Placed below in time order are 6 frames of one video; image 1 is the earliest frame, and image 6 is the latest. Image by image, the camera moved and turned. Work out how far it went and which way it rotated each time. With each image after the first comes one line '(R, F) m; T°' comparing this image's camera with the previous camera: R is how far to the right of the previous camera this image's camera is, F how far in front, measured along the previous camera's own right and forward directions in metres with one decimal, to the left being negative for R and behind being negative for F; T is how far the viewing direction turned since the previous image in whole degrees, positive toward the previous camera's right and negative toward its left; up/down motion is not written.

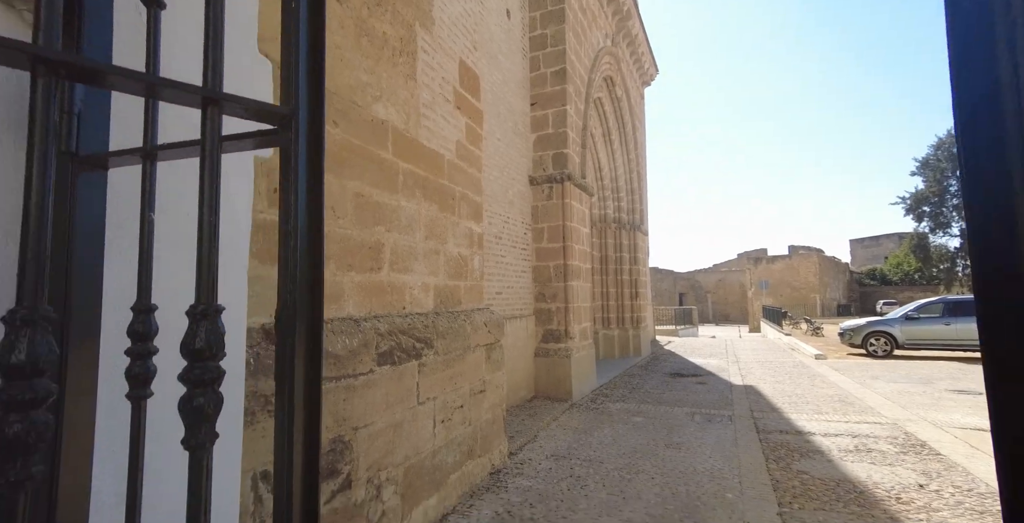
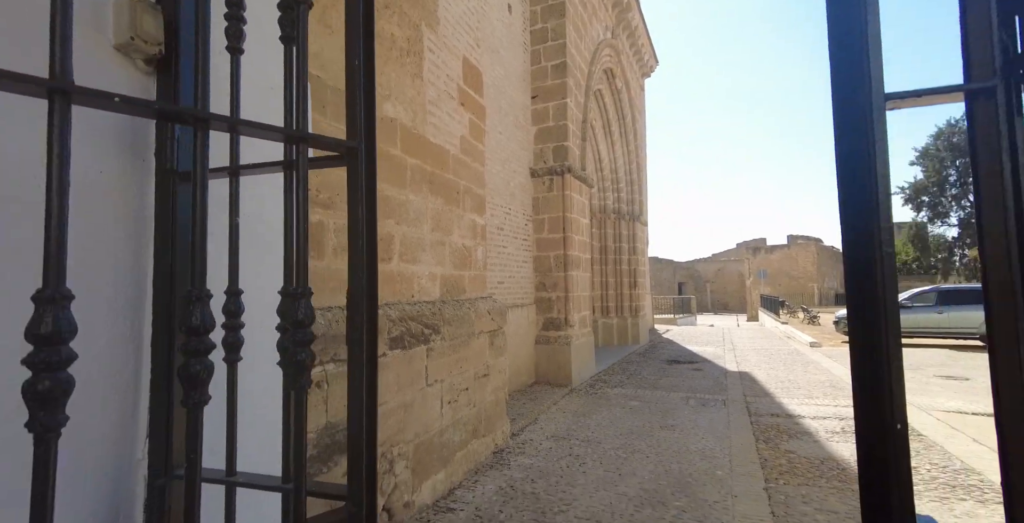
(0.0, -0.2) m; 0°
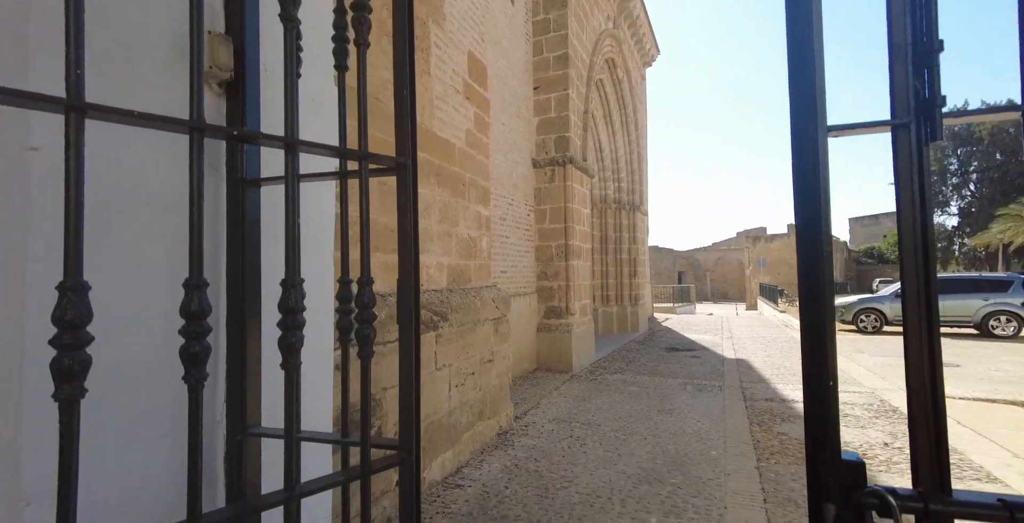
(0.0, -0.2) m; 0°
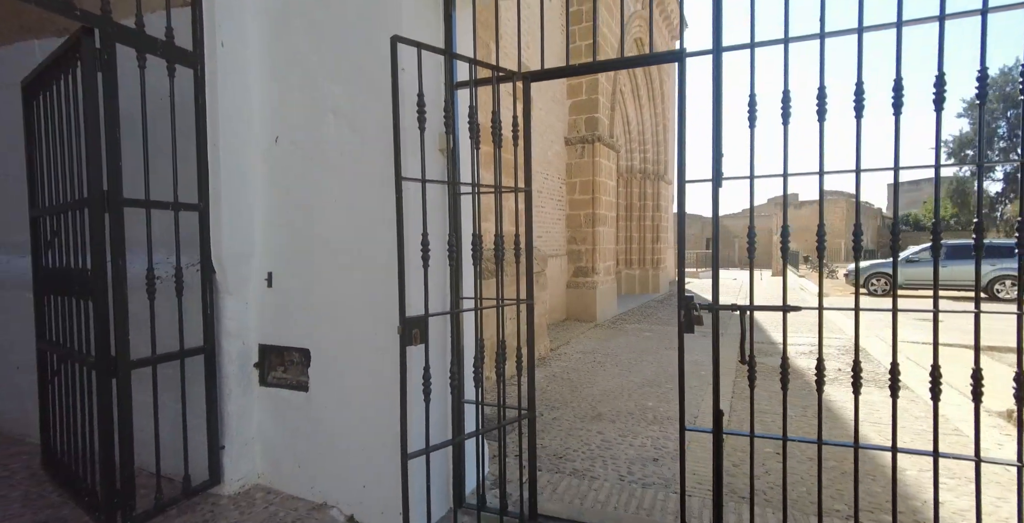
(-0.1, -1.4) m; -3°
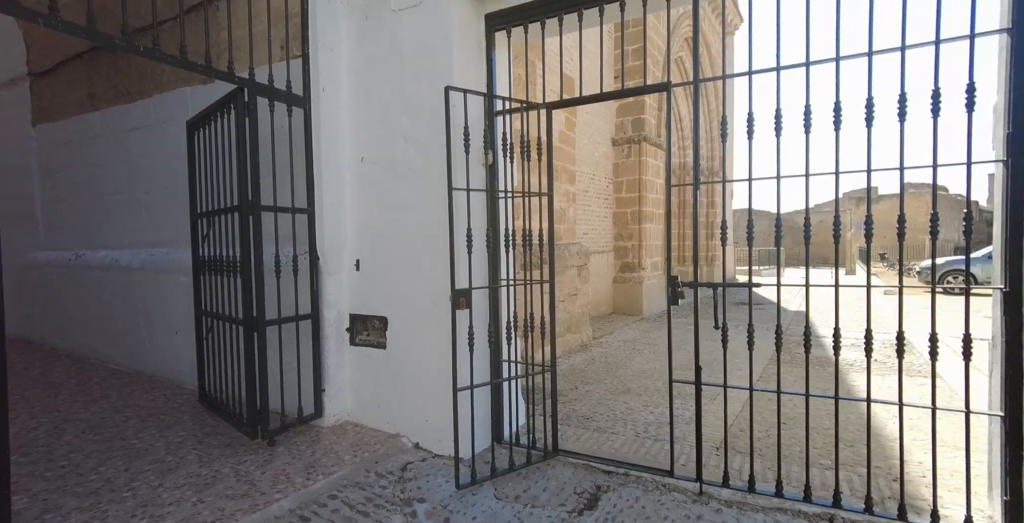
(+0.2, -0.6) m; -6°
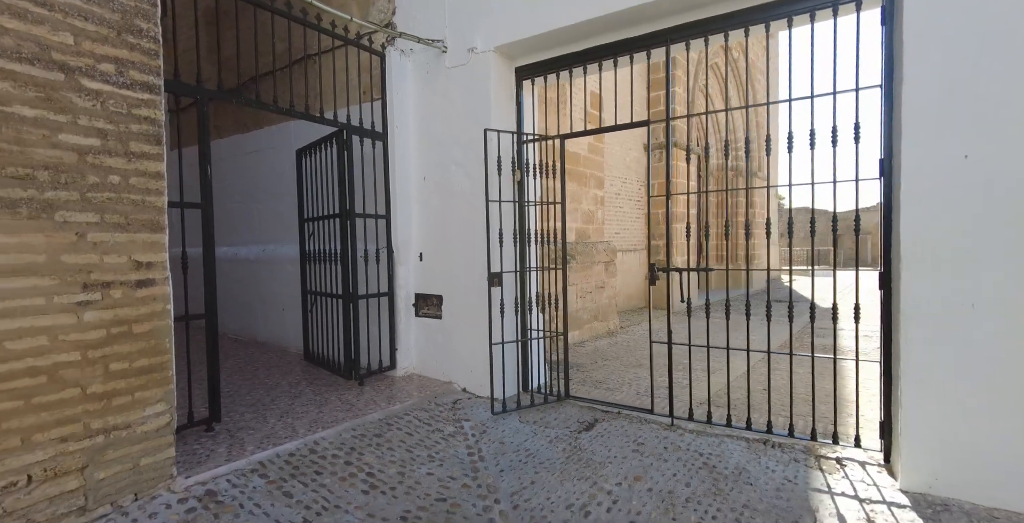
(+0.2, -1.0) m; -5°
